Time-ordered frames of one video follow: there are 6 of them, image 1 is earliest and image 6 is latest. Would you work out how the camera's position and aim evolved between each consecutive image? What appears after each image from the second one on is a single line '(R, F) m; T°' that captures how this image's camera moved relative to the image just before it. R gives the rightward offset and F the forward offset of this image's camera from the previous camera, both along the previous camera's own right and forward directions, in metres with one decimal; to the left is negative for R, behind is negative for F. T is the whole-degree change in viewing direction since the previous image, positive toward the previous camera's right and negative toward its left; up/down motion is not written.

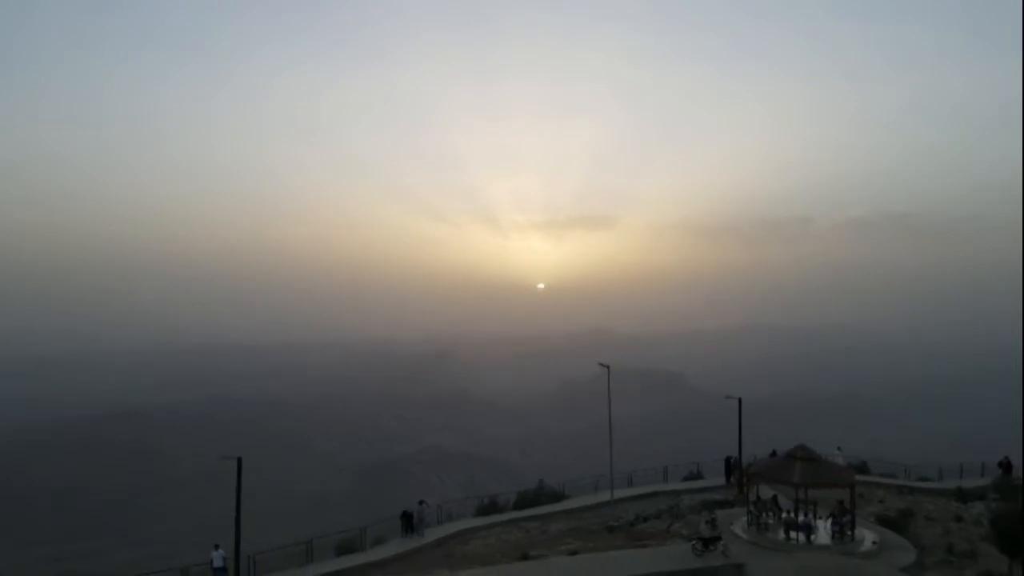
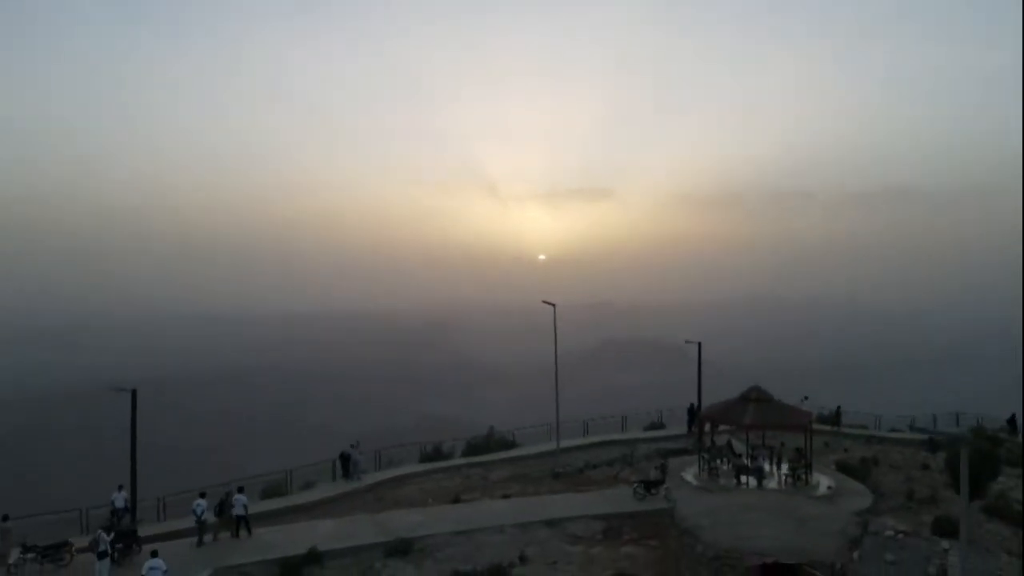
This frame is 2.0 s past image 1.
(+2.0, +1.5) m; 0°
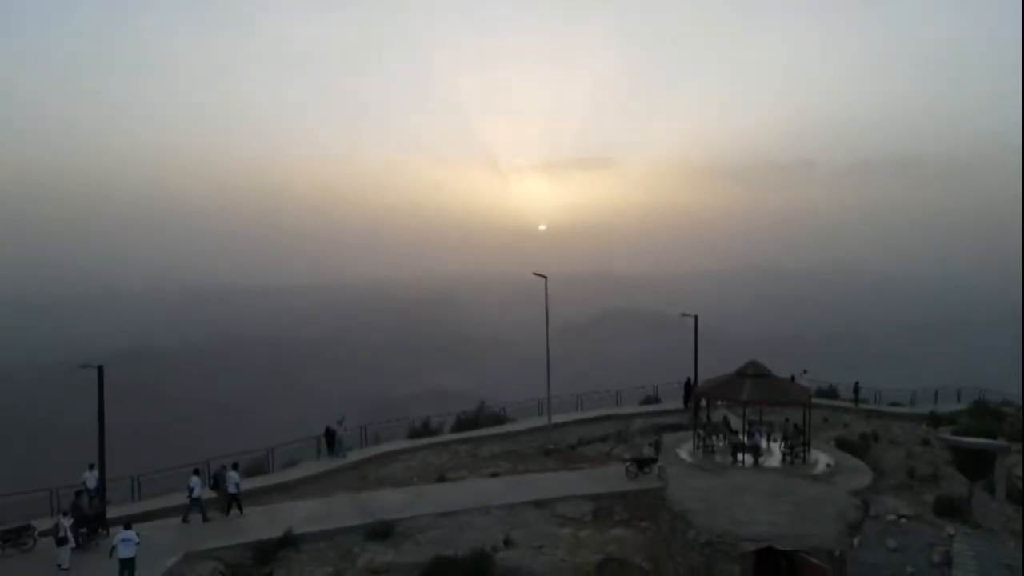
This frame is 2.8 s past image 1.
(+0.3, +0.9) m; 0°
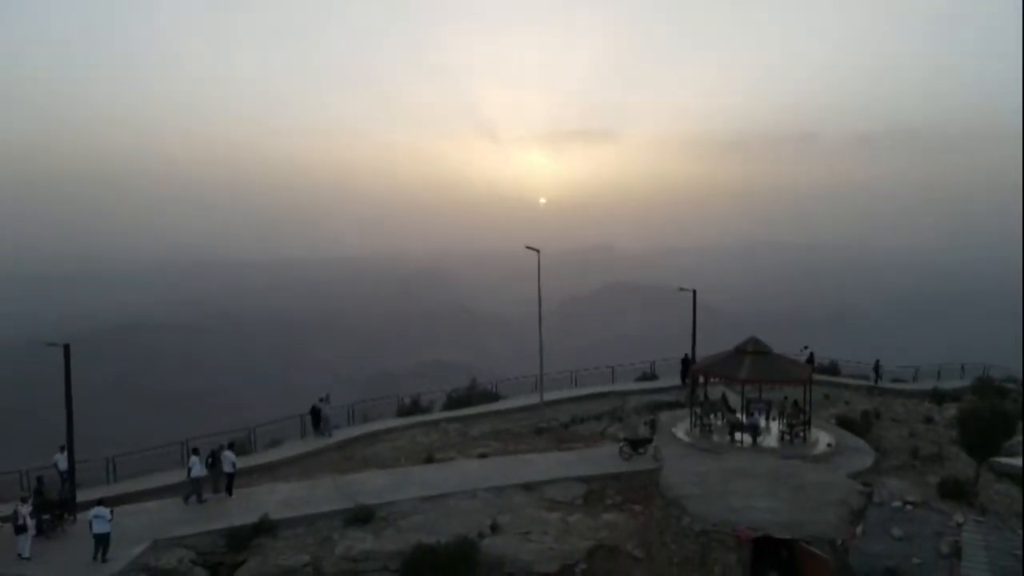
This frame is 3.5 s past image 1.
(+0.3, +0.9) m; 0°
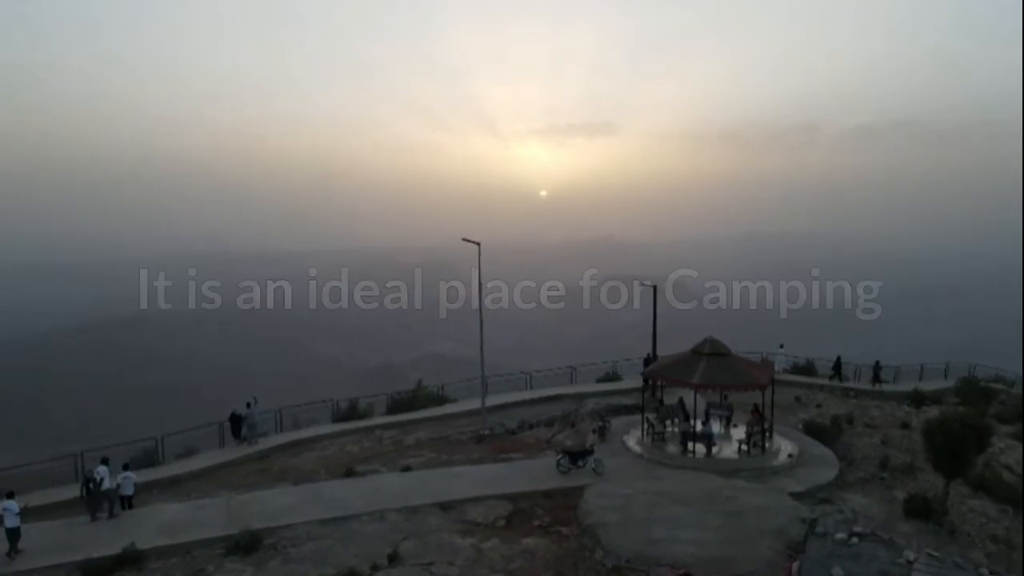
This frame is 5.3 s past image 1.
(+1.8, +1.9) m; 0°
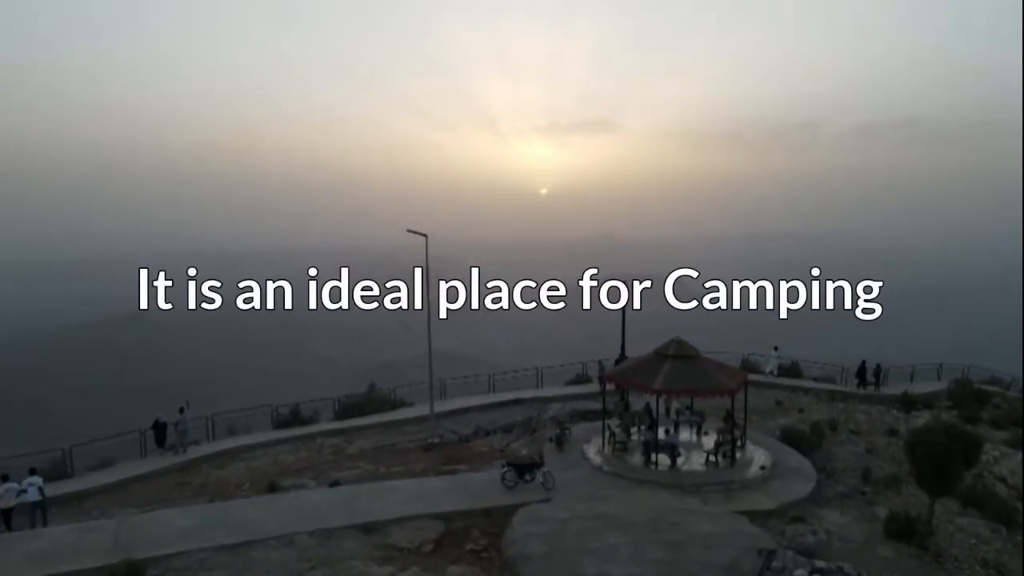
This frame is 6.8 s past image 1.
(+1.3, +1.8) m; 0°
